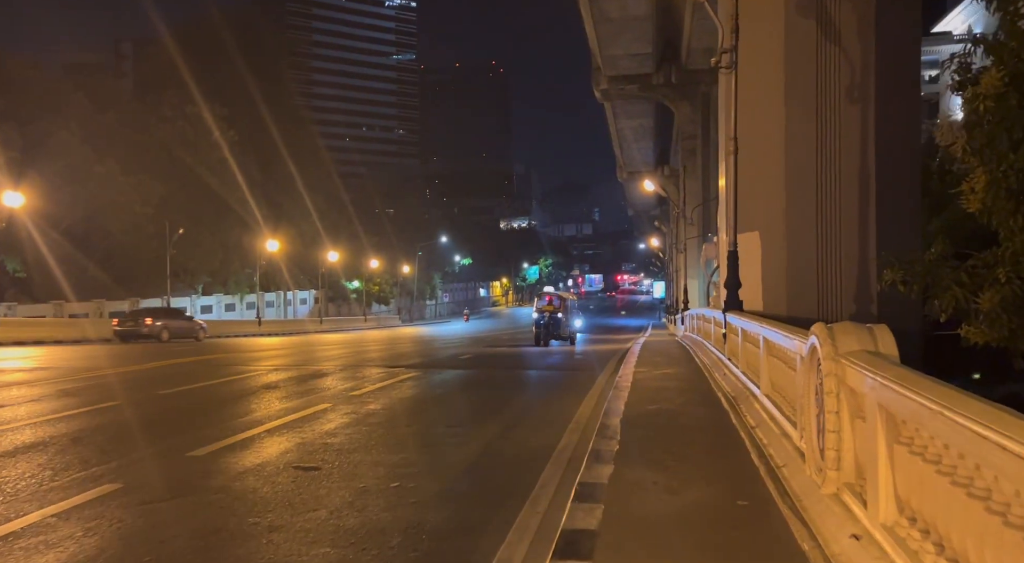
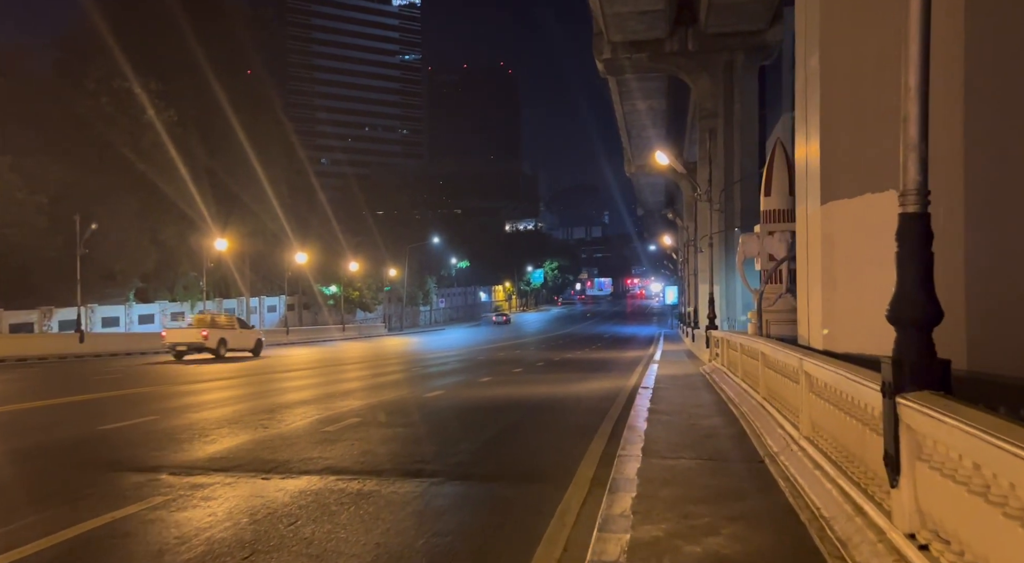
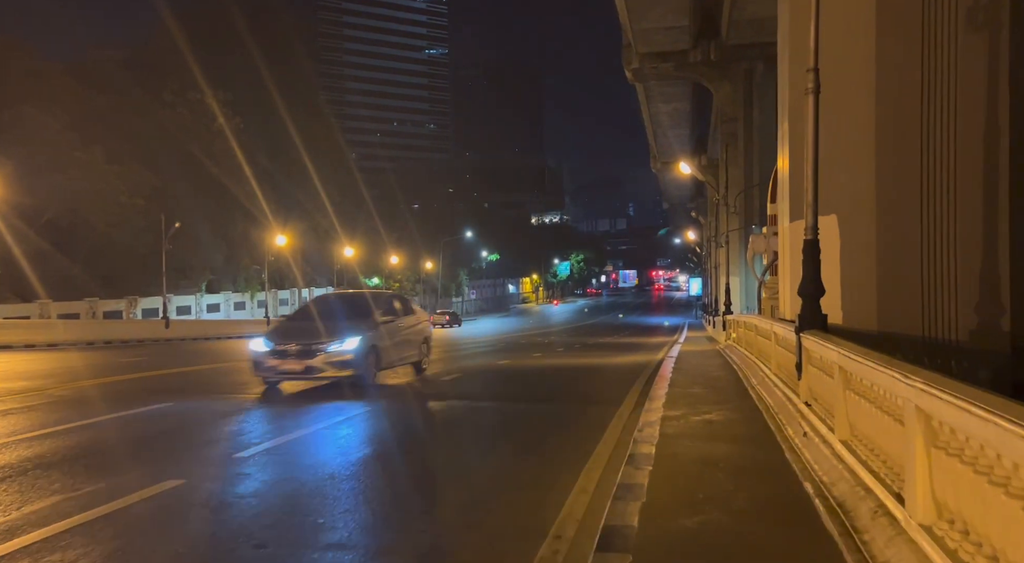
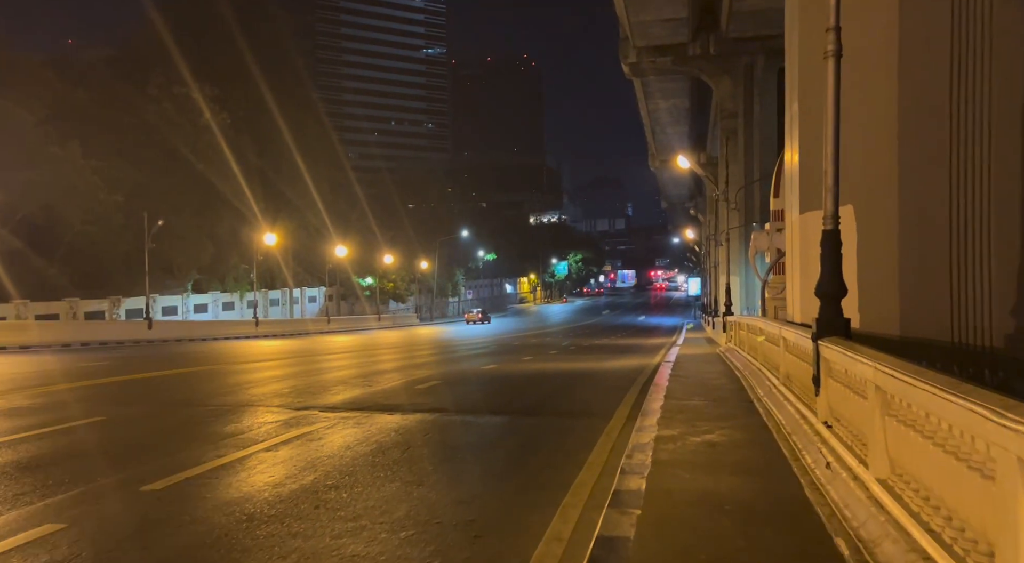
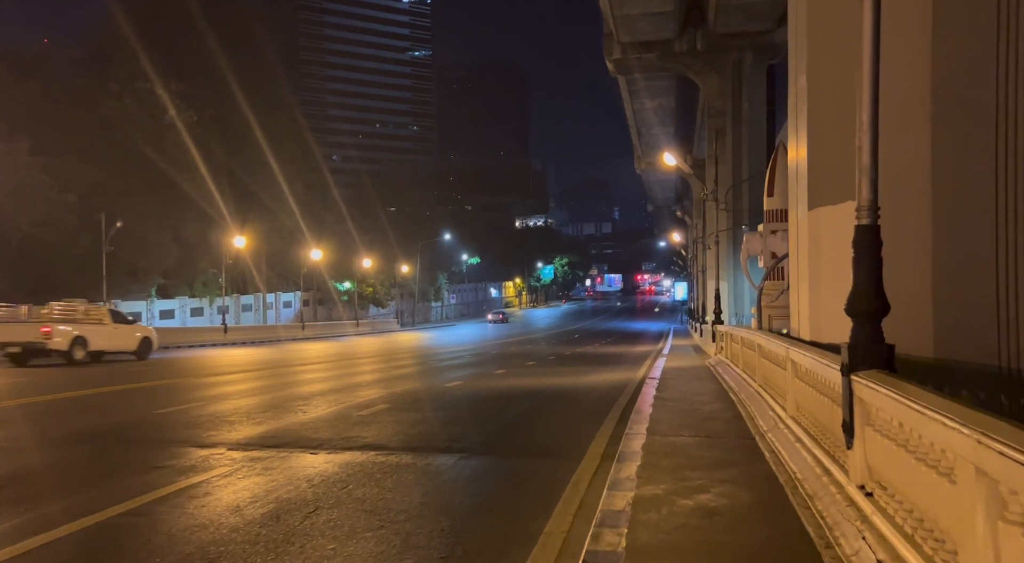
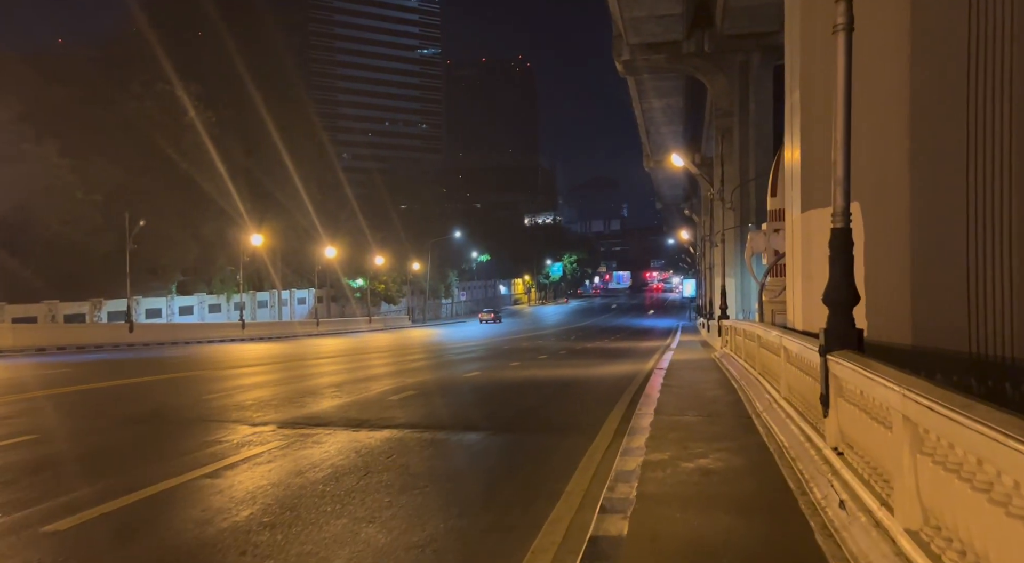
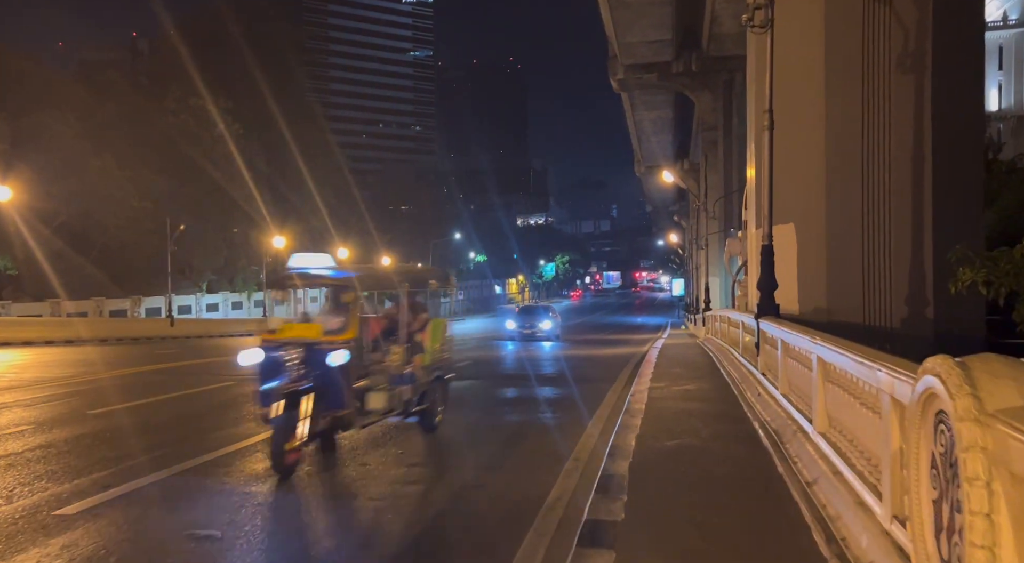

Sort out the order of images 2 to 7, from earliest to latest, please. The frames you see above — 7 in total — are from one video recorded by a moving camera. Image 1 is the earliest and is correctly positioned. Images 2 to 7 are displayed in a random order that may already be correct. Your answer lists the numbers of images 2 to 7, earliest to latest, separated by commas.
7, 3, 4, 6, 5, 2
